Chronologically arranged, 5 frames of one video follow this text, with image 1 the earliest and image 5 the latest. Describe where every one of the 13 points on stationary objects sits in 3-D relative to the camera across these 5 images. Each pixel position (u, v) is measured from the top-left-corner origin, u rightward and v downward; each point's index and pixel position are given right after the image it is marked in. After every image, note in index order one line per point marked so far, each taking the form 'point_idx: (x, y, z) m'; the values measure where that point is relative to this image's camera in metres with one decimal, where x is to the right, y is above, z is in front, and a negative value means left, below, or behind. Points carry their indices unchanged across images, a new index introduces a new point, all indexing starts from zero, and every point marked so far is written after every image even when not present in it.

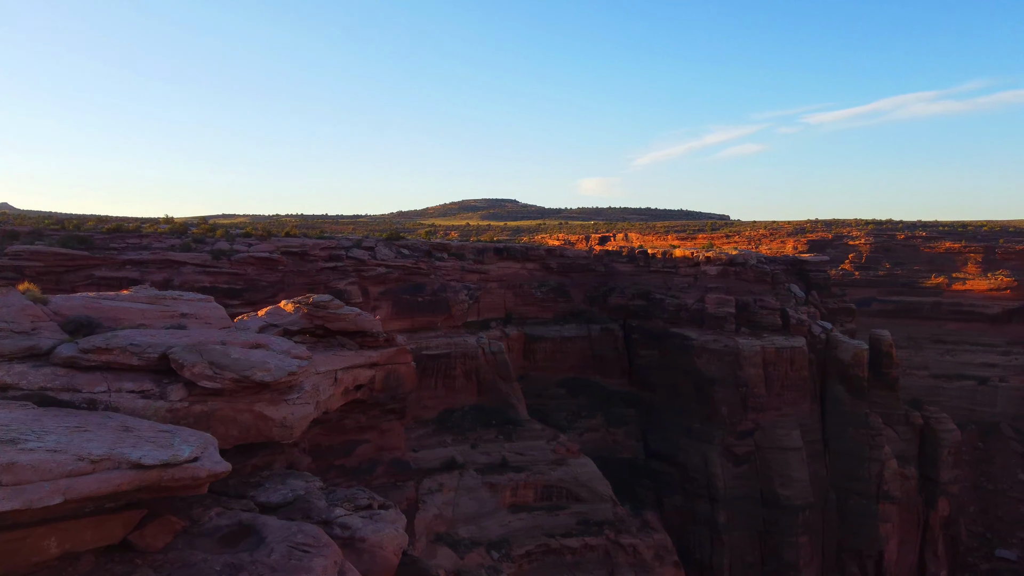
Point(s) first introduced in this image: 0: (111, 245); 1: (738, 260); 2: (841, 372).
0: (-7.5, +0.8, +15.5) m
1: (+4.9, +0.7, +18.0) m
2: (+6.5, -1.6, +16.2) m
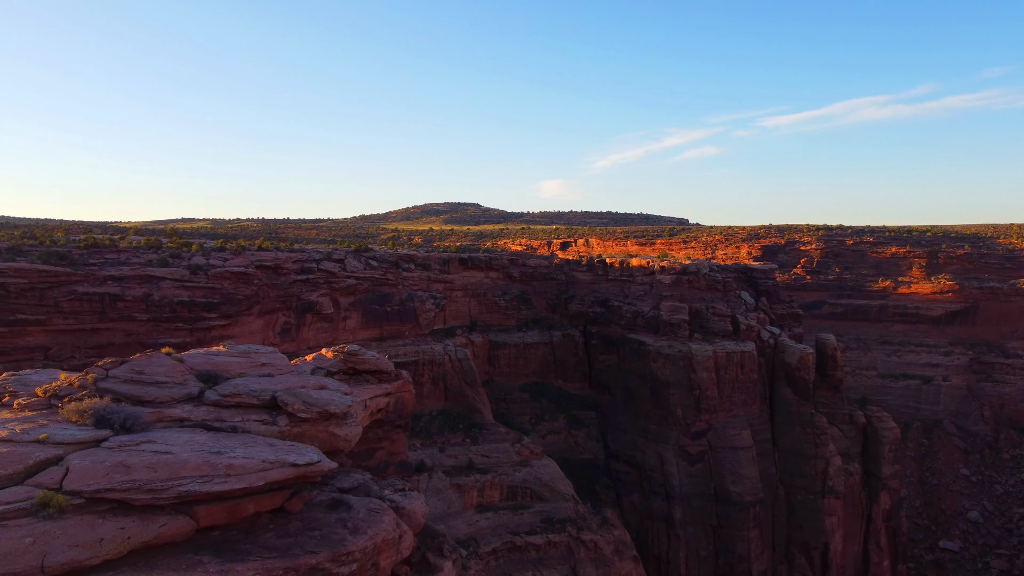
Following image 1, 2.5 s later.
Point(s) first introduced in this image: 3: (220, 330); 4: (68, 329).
0: (-8.2, +0.5, +16.1) m
1: (+4.1, +0.4, +19.1) m
2: (+5.8, -1.8, +17.4) m
3: (-5.5, -0.8, +15.9) m
4: (-7.7, -0.7, +14.3) m
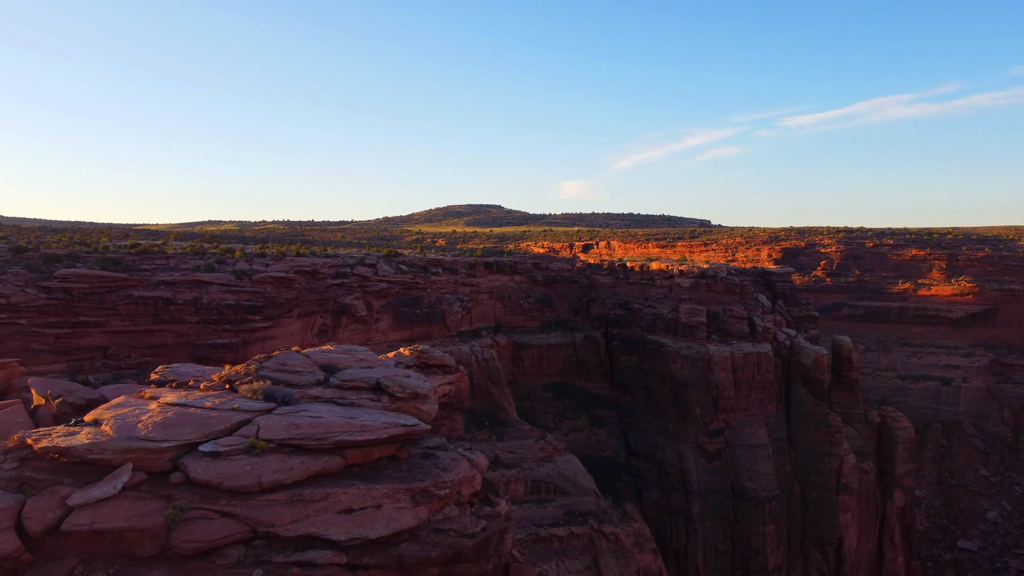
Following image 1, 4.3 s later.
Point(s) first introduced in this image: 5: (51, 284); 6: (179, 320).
0: (-7.7, +0.5, +17.3) m
1: (+4.7, +0.4, +19.9) m
2: (+6.4, -1.9, +18.2) m
3: (-5.0, -0.9, +16.9) m
4: (-7.2, -0.8, +15.5) m
5: (-8.3, +0.1, +14.9) m
6: (-6.4, -0.6, +16.0) m
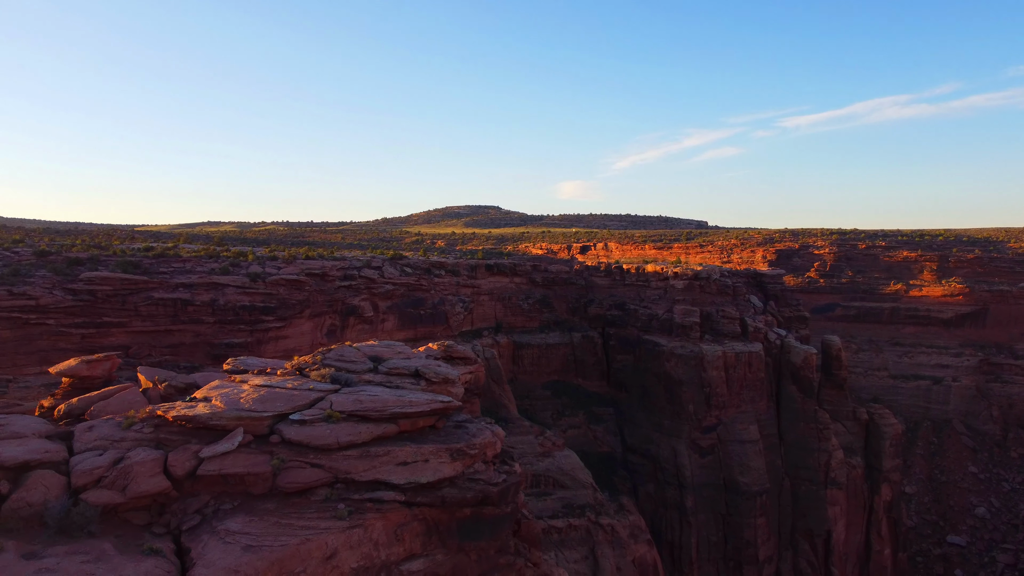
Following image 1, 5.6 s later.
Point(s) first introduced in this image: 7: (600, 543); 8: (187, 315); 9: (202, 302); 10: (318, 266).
0: (-7.7, +0.4, +18.1) m
1: (+4.7, +0.3, +20.8) m
2: (+6.4, -1.9, +19.1) m
3: (-5.0, -0.9, +17.8) m
4: (-7.2, -0.8, +16.3) m
5: (-8.3, 0.0, +15.8) m
6: (-6.4, -0.7, +16.8) m
7: (+1.7, -4.8, +15.8) m
8: (-6.5, -0.5, +16.7) m
9: (-6.3, -0.3, +16.9) m
10: (-4.5, +0.5, +19.2) m
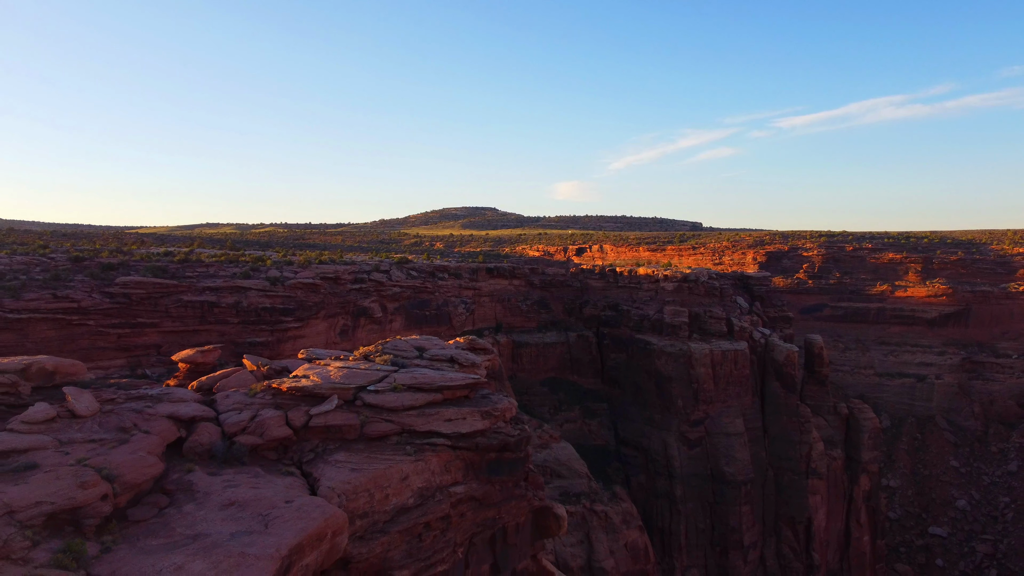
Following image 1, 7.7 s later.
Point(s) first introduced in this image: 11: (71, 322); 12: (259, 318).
0: (-7.7, +0.3, +19.6) m
1: (+4.7, +0.3, +22.3) m
2: (+6.4, -2.0, +20.6) m
3: (-5.0, -1.0, +19.2) m
4: (-7.2, -0.9, +17.7) m
5: (-8.2, 0.0, +17.2) m
6: (-6.3, -0.7, +18.2) m
7: (+1.7, -4.9, +17.3) m
8: (-6.5, -0.6, +18.2) m
9: (-6.3, -0.3, +18.3) m
10: (-4.5, +0.4, +20.7) m
11: (-8.6, -0.7, +16.3) m
12: (-5.7, -0.7, +18.7) m
